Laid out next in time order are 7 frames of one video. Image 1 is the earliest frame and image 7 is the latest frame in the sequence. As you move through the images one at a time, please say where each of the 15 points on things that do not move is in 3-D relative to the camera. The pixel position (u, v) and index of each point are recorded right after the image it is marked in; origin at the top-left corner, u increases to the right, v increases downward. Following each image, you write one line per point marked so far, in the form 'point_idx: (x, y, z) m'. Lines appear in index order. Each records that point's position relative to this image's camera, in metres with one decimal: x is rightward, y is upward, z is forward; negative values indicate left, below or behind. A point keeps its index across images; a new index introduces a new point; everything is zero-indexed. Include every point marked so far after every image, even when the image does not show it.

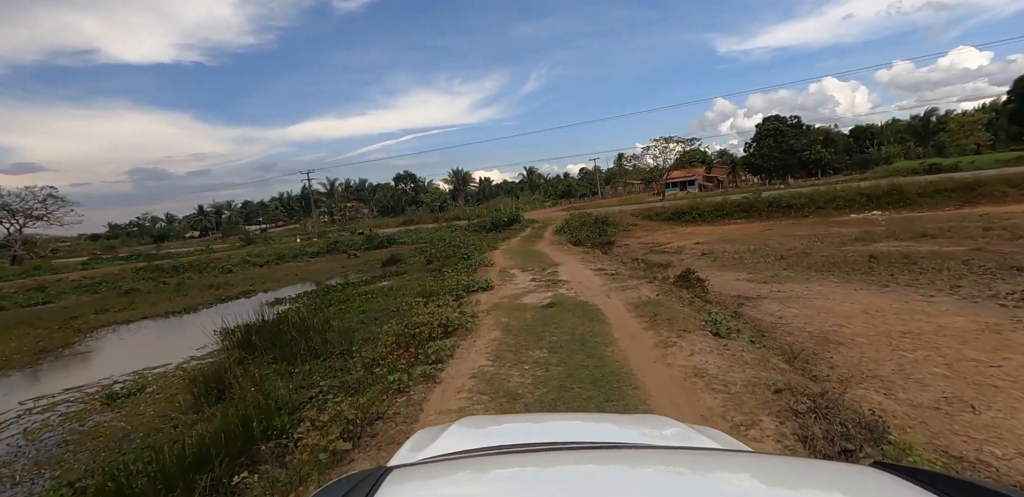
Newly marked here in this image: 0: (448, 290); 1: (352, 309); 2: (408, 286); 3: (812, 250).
0: (-1.6, -1.0, +10.3) m
1: (-4.6, -1.7, +13.0) m
2: (-3.5, -1.3, +15.0) m
3: (+11.1, -0.1, +16.7) m
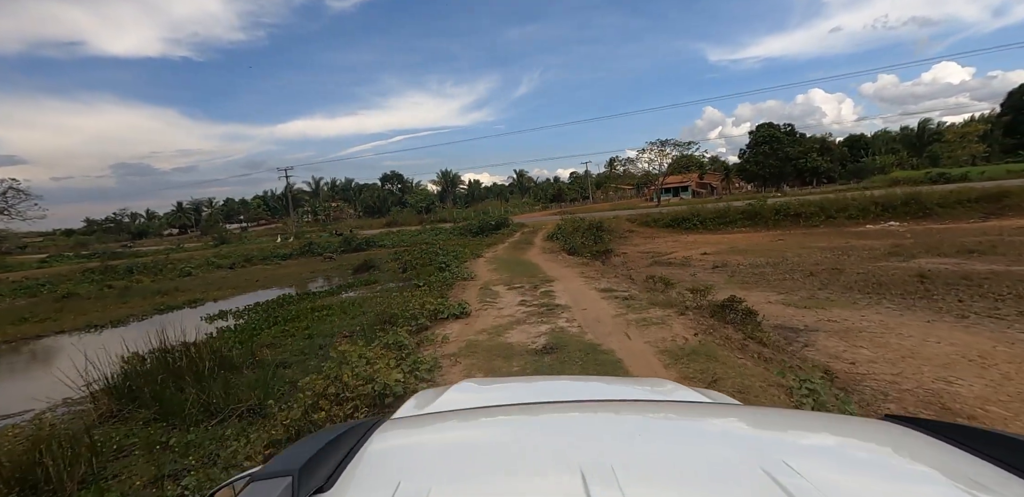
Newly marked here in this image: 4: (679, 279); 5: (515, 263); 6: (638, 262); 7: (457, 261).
0: (-1.9, -1.2, +7.9) m
1: (-5.0, -1.9, +10.5) m
2: (-4.0, -1.5, +12.5) m
3: (+10.7, -0.6, +14.5) m
4: (+5.2, -0.9, +14.1) m
5: (+0.1, -0.5, +15.2) m
6: (+5.4, -0.7, +19.5) m
7: (-2.0, -0.5, +16.2) m
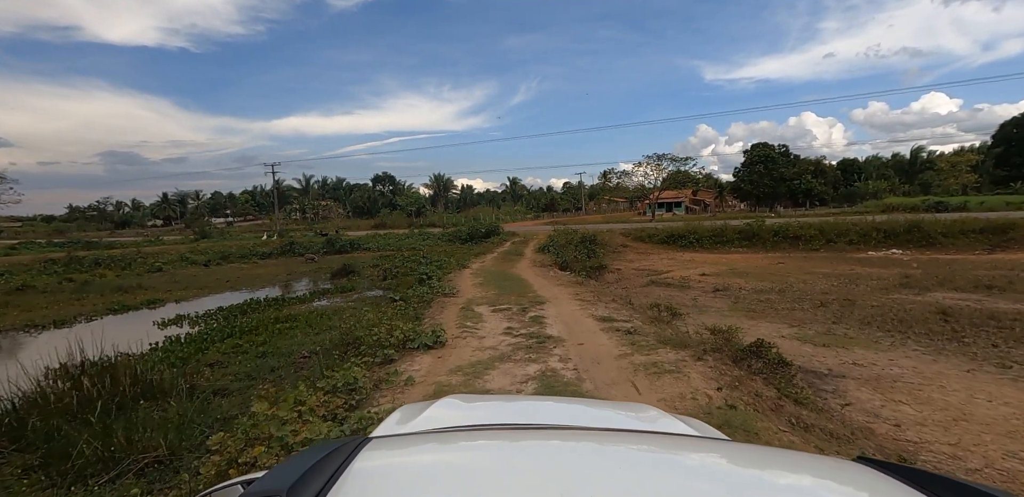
0: (-2.1, -1.4, +6.6) m
1: (-5.3, -2.0, +9.2) m
2: (-4.3, -1.7, +11.3) m
3: (+10.3, -1.4, +13.6) m
4: (+4.8, -1.6, +13.1) m
5: (-0.2, -0.9, +14.0) m
6: (+4.9, -1.4, +18.4) m
7: (-2.3, -0.8, +15.0) m
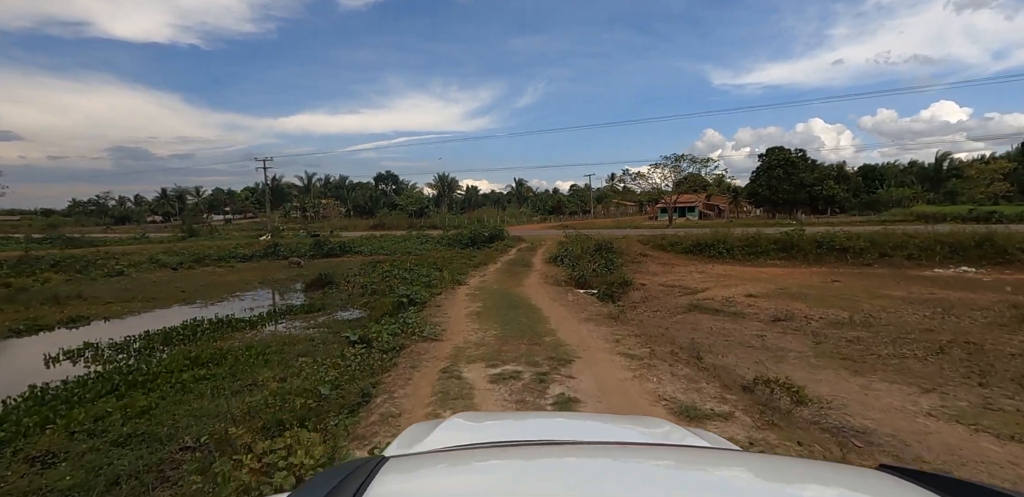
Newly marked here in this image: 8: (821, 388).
0: (-2.0, -1.7, +3.4) m
1: (-5.2, -2.3, +6.0) m
2: (-4.2, -2.0, +8.1) m
3: (+10.4, -2.0, +10.3) m
4: (+5.0, -2.0, +9.8) m
5: (-0.1, -1.2, +10.8) m
6: (+5.1, -1.8, +15.1) m
7: (-2.2, -1.1, +11.8) m
8: (+5.1, -2.3, +7.4) m
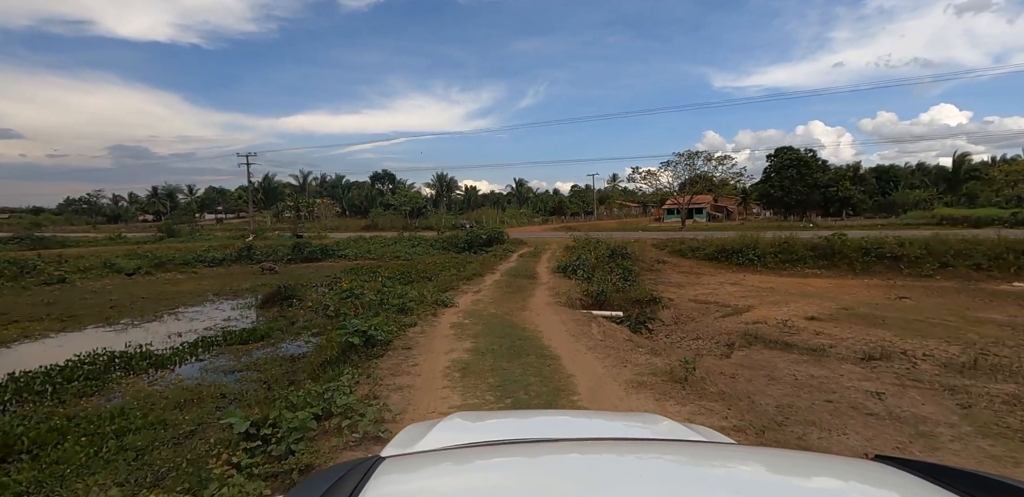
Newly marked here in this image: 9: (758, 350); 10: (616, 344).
0: (-2.0, -1.9, +0.3) m
1: (-5.1, -2.5, +2.8) m
2: (-4.1, -2.2, +4.9) m
3: (+10.5, -2.3, +7.1) m
4: (+5.0, -2.3, +6.6) m
5: (0.0, -1.5, +7.6) m
6: (+5.2, -2.1, +12.0) m
7: (-2.1, -1.4, +8.6) m
8: (+5.1, -2.5, +4.2) m
9: (+5.1, -2.1, +9.4) m
10: (+1.7, -1.6, +7.5) m
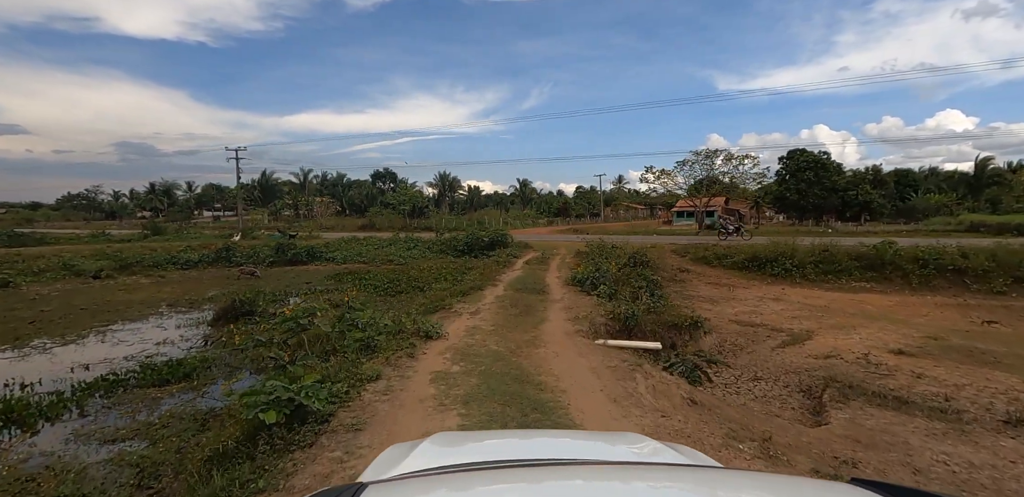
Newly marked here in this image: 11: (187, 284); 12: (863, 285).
0: (-1.9, -2.1, -2.3) m
1: (-5.1, -2.6, +0.3) m
2: (-4.0, -2.4, +2.3) m
3: (+10.6, -2.6, +4.4) m
4: (+5.1, -2.6, +4.0) m
5: (+0.1, -1.7, +5.0) m
6: (+5.3, -2.4, +9.3) m
7: (-2.0, -1.5, +6.0) m
8: (+5.2, -2.8, +1.6) m
9: (+5.3, -2.4, +6.8) m
10: (+1.8, -1.8, +4.9) m
11: (-14.0, -1.5, +19.5) m
12: (+14.3, -1.5, +18.3) m
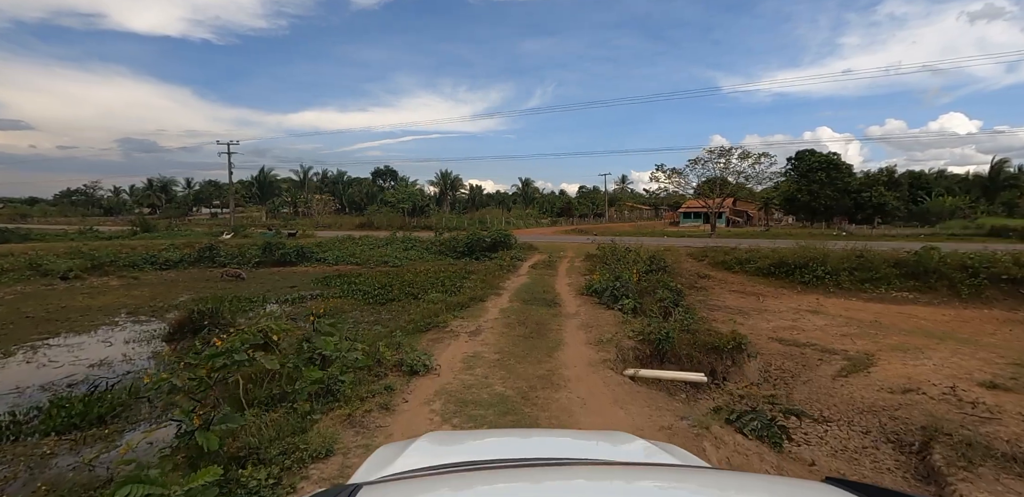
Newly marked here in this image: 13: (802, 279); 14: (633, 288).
0: (-1.8, -2.2, -4.1) m
1: (-5.0, -2.7, -1.5) m
2: (-3.9, -2.5, +0.5) m
3: (+10.7, -2.8, +2.6) m
4: (+5.2, -2.7, +2.2) m
5: (+0.2, -1.8, +3.3) m
6: (+5.4, -2.6, +7.5) m
7: (-1.9, -1.7, +4.3) m
8: (+5.3, -3.0, -0.2) m
9: (+5.4, -2.6, +5.0) m
10: (+2.0, -1.9, +3.1) m
11: (-13.8, -1.5, +17.8) m
12: (+14.5, -1.7, +16.5) m
13: (+11.9, -1.2, +18.4) m
14: (+3.2, -1.1, +12.0) m
